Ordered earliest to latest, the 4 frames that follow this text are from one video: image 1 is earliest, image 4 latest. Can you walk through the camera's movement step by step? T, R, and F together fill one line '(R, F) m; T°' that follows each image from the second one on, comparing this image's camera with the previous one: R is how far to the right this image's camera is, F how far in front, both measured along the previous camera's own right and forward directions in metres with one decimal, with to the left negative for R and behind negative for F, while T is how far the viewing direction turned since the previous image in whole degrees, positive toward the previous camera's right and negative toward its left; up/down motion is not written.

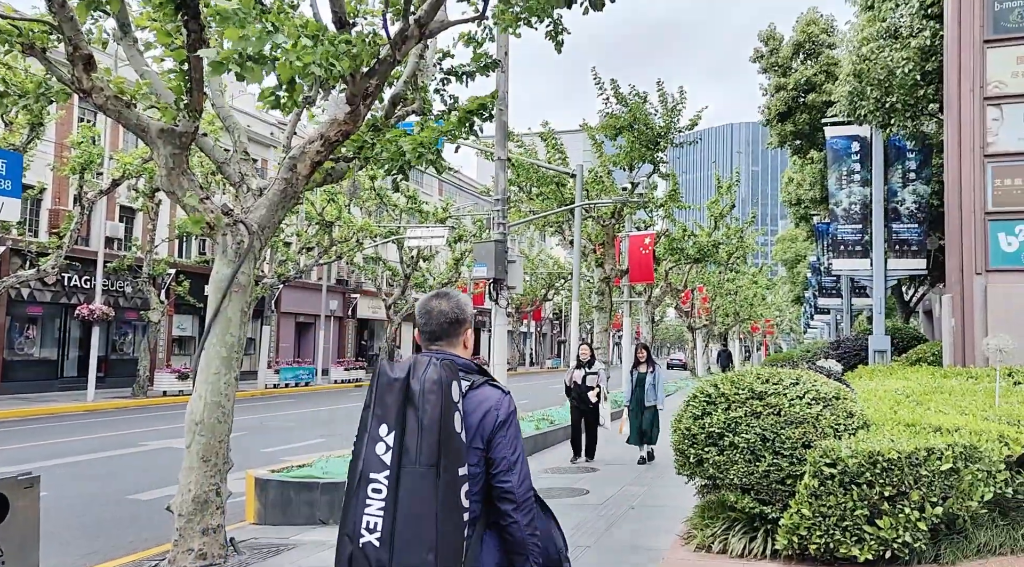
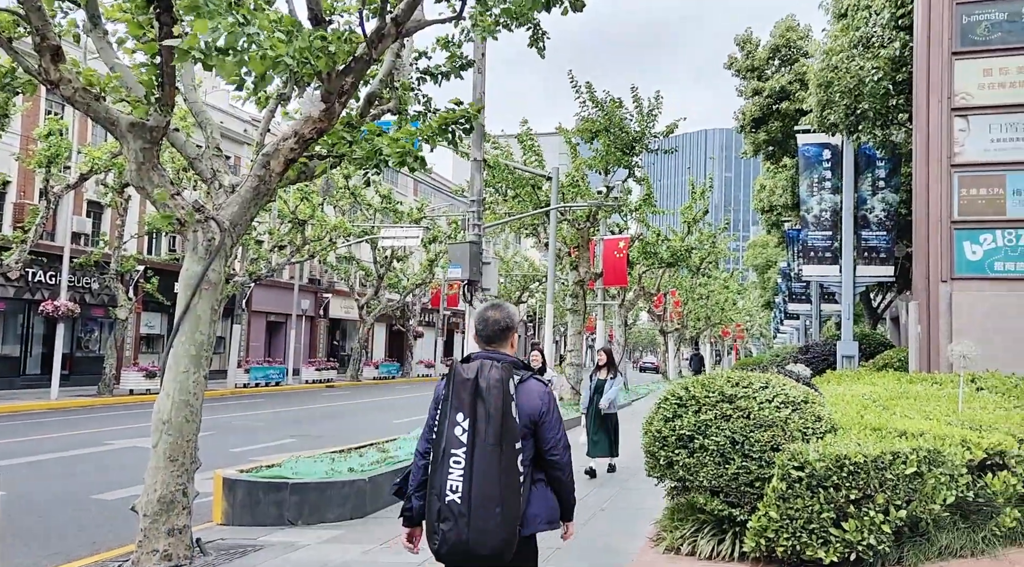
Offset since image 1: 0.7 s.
(0.0, 0.0) m; +2°
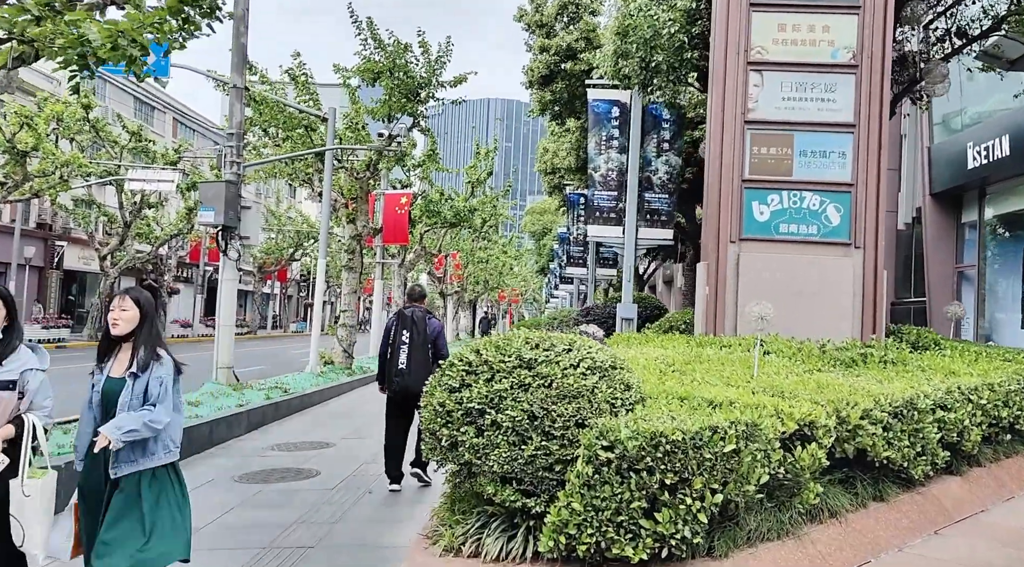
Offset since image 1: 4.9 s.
(+0.2, +1.4) m; +15°
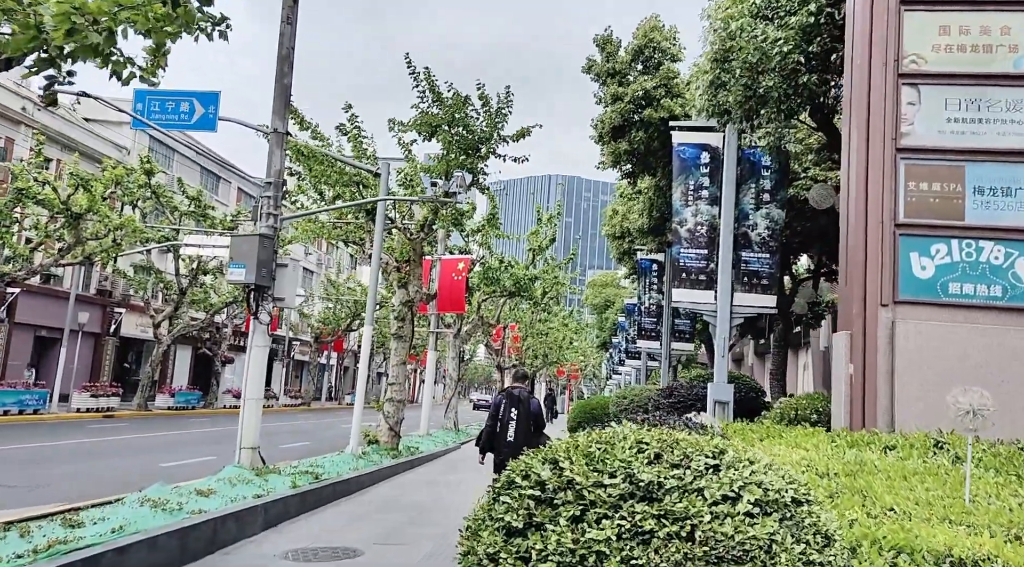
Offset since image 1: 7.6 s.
(-0.2, +2.3) m; -4°
